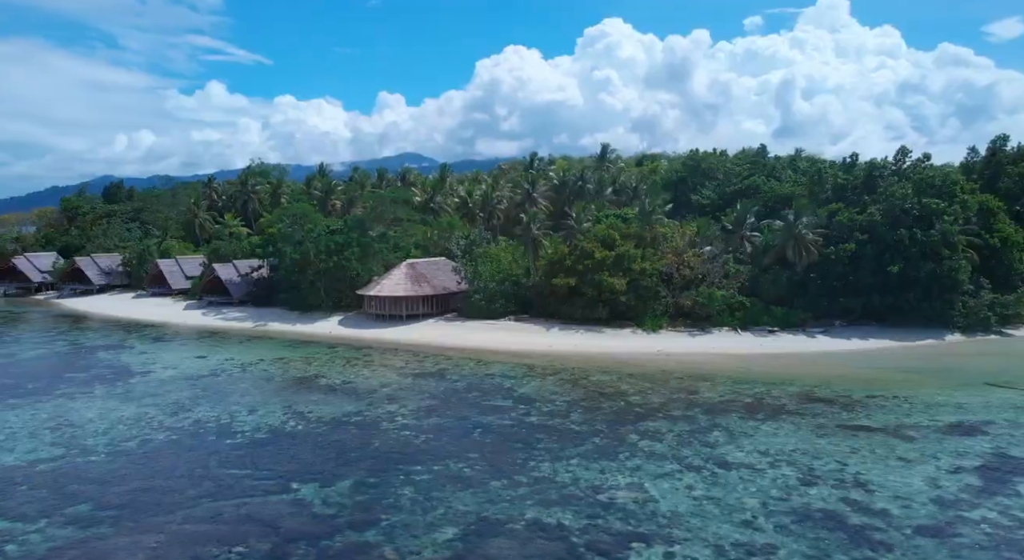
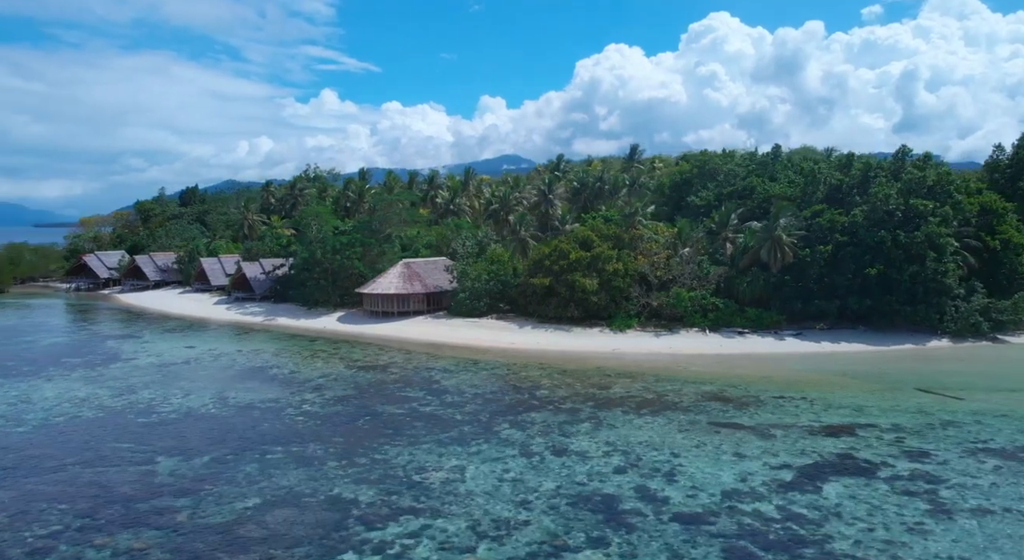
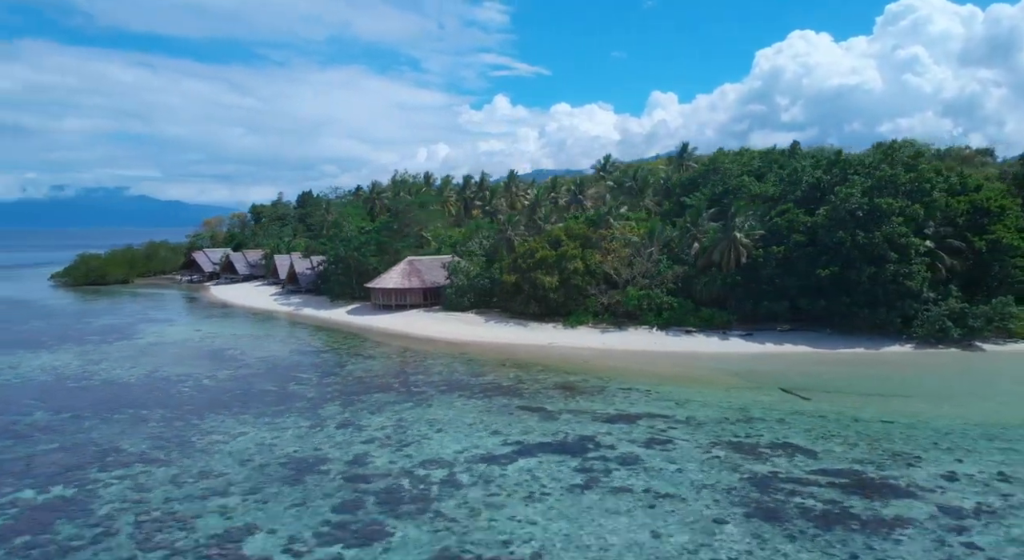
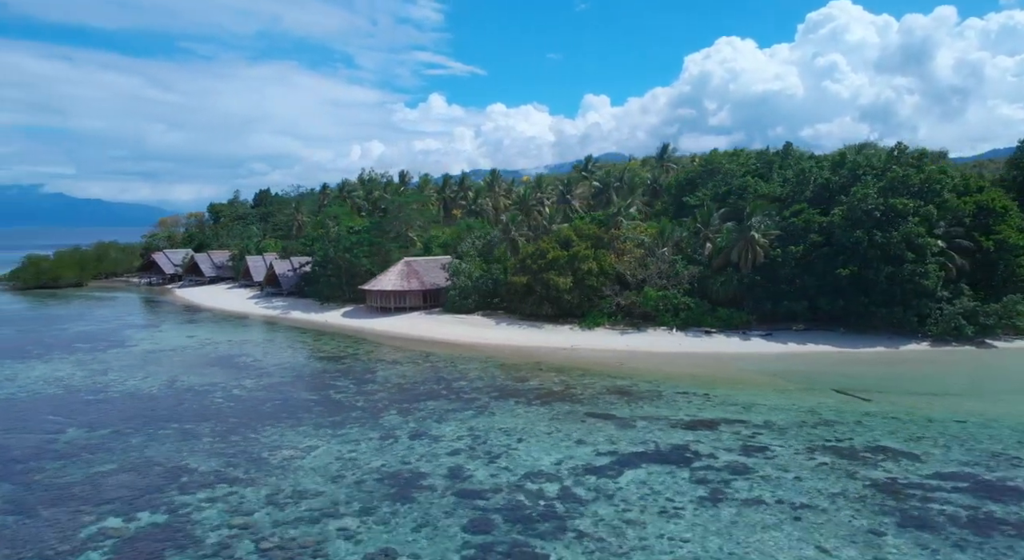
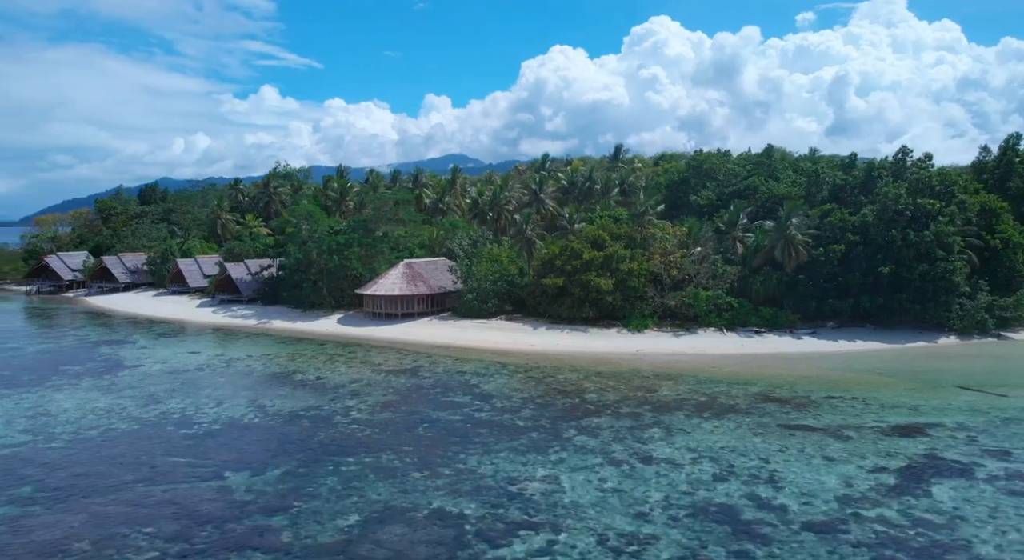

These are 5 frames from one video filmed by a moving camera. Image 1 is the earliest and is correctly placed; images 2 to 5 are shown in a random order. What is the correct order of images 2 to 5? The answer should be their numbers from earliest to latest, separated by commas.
5, 2, 4, 3
